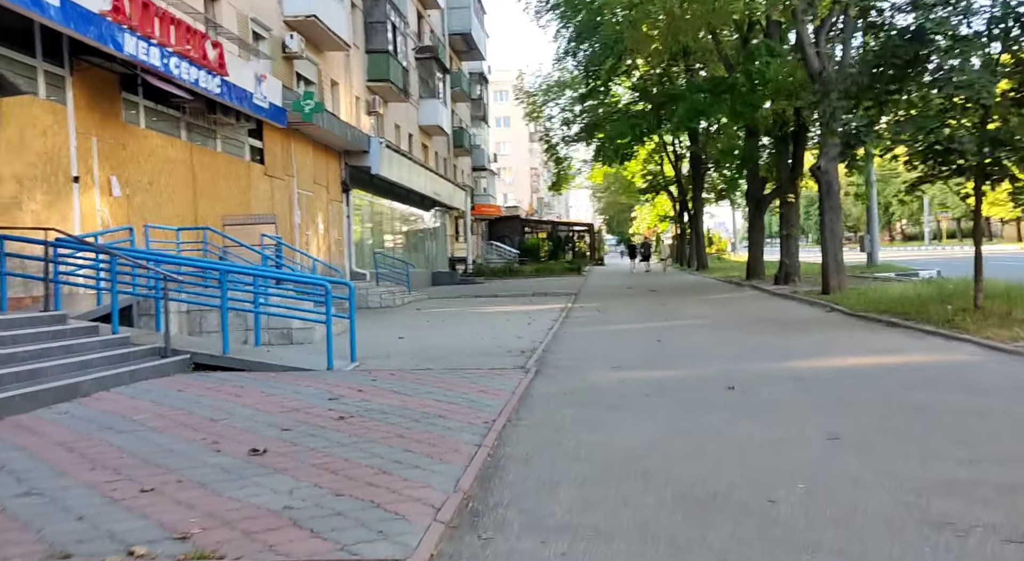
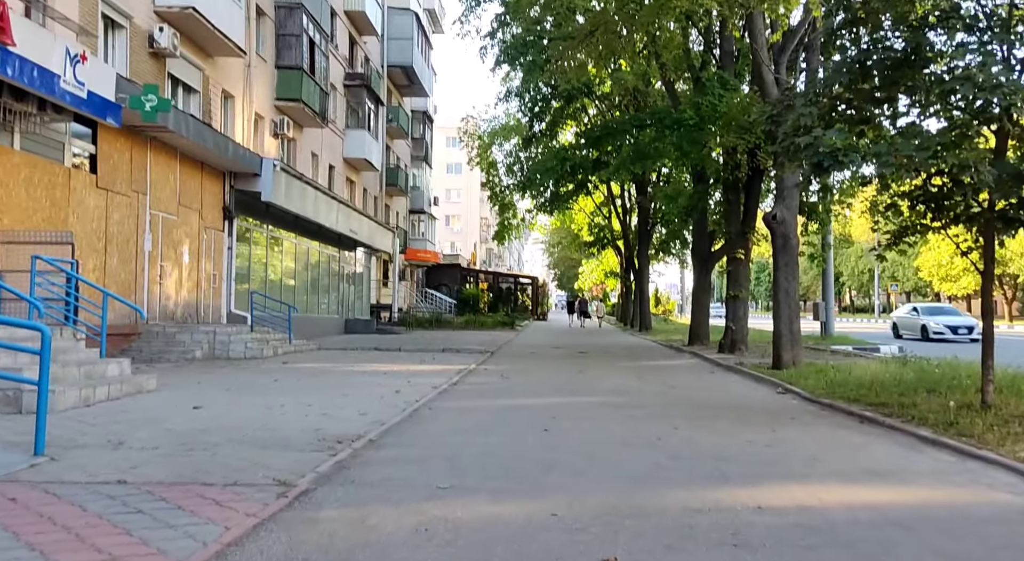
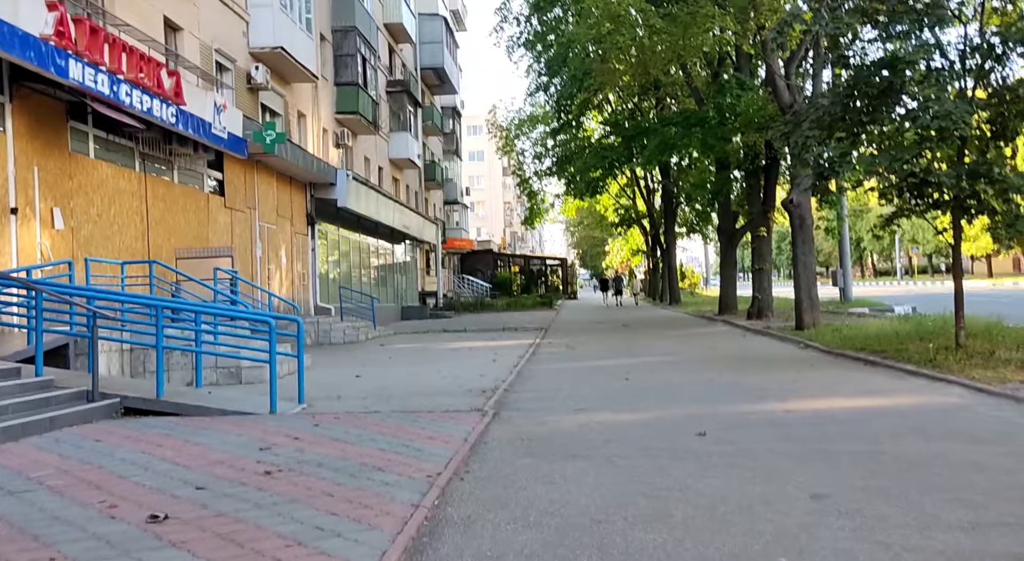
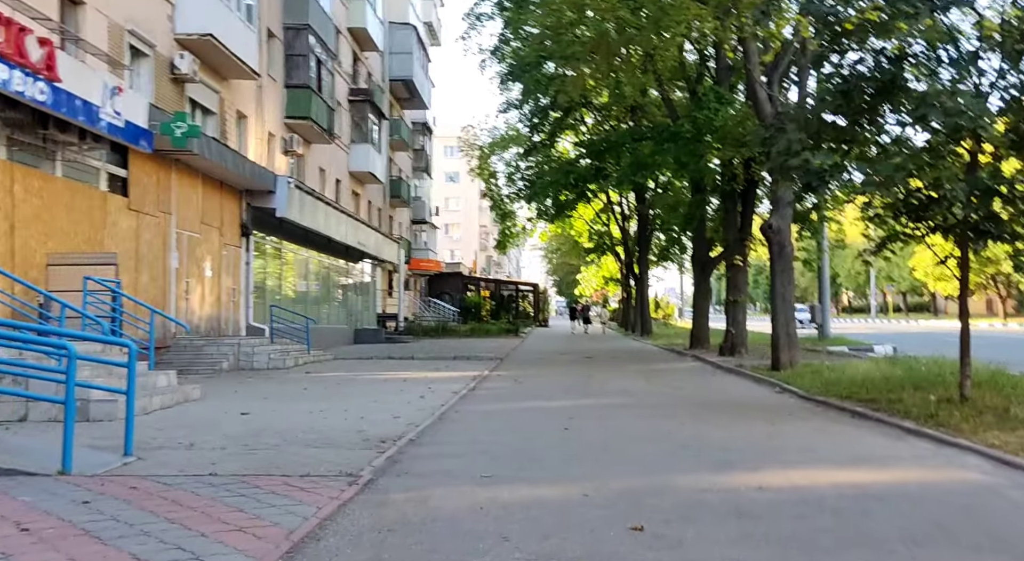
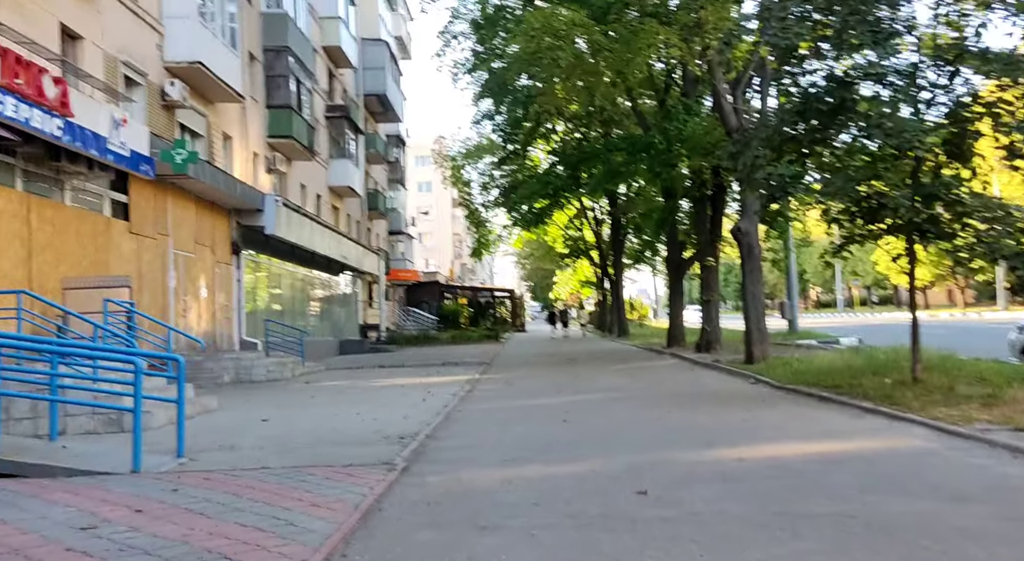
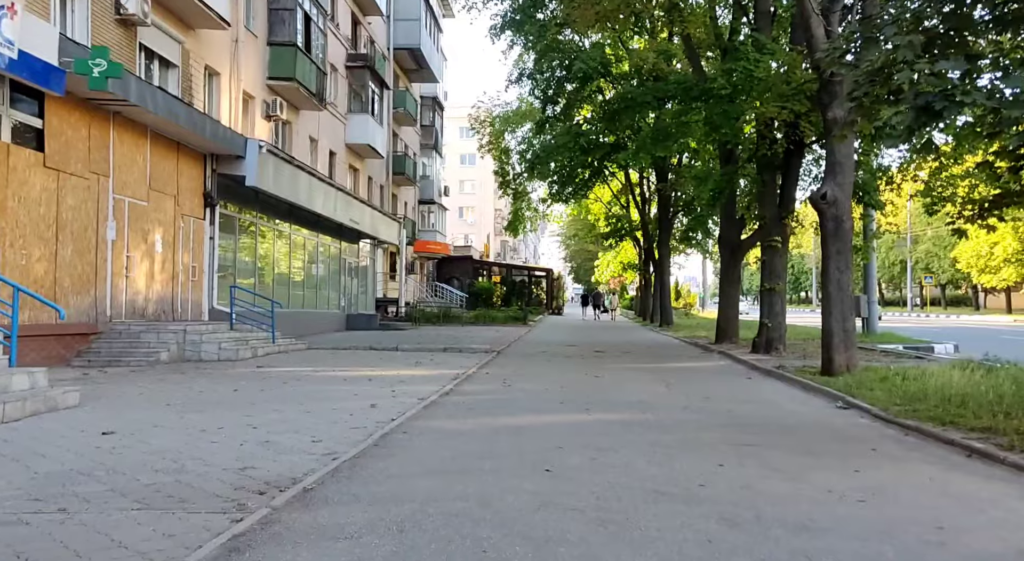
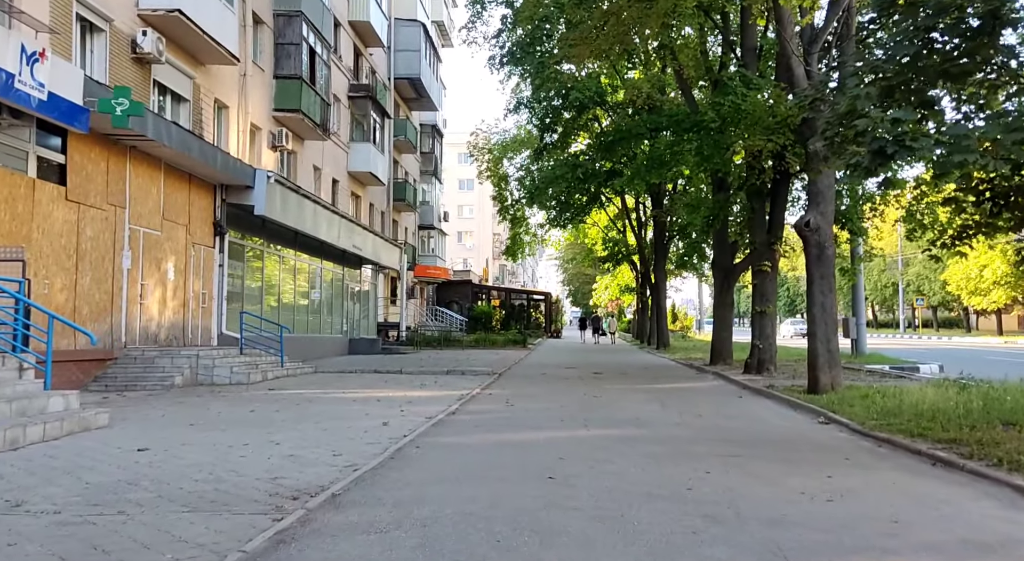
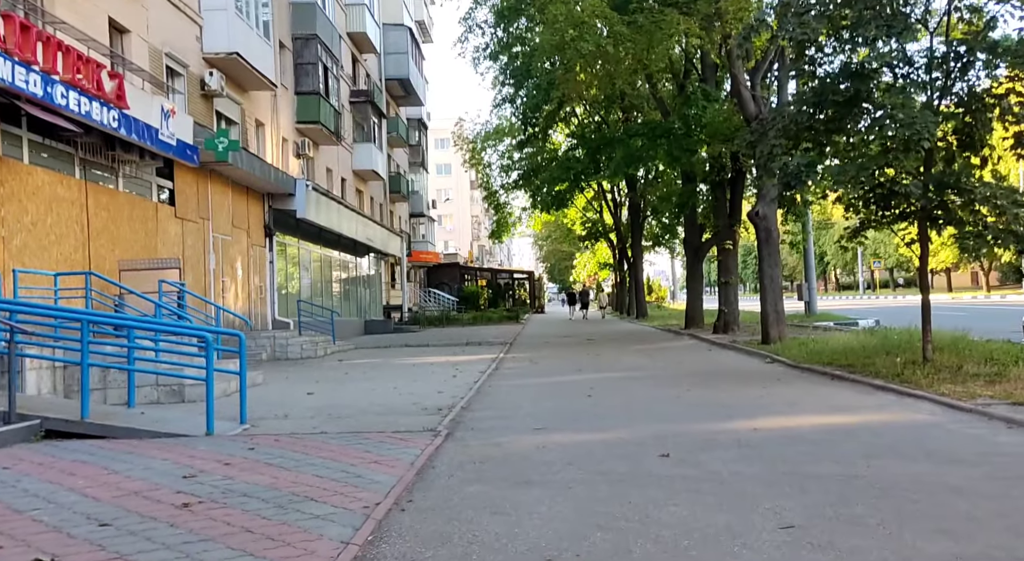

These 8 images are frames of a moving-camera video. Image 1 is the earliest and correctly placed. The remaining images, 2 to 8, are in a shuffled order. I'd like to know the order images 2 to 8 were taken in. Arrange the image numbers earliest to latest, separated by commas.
3, 8, 5, 4, 2, 7, 6
